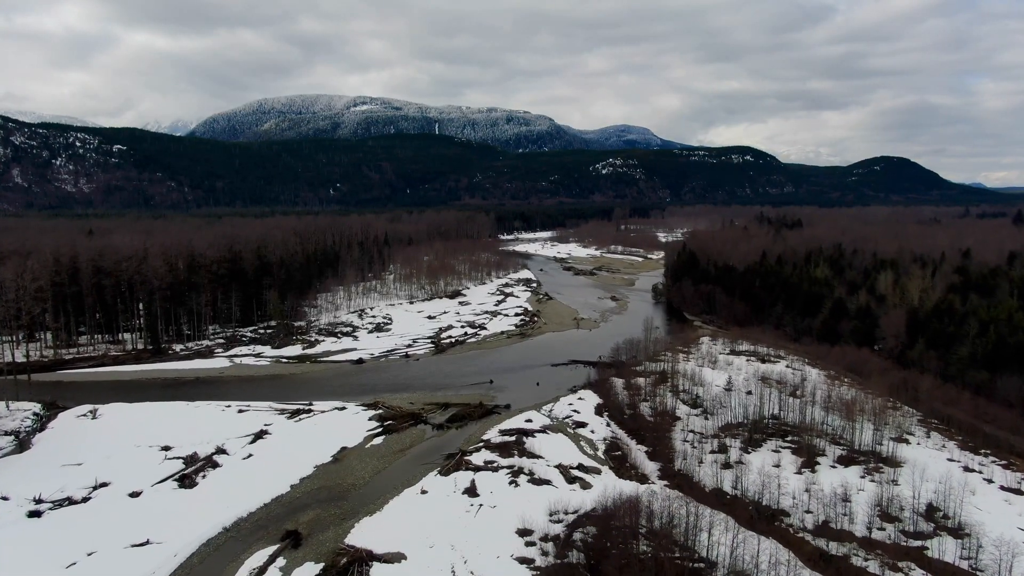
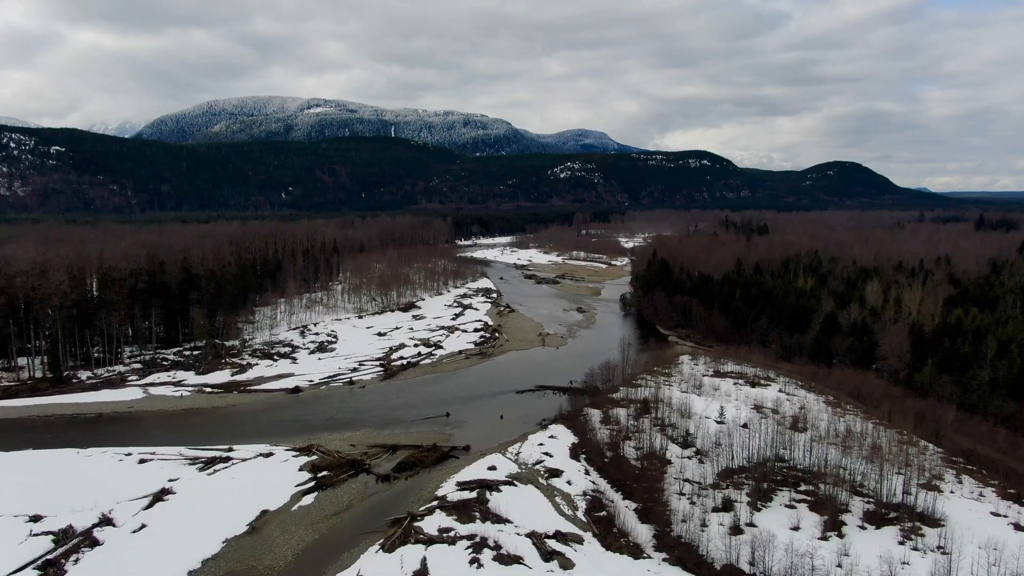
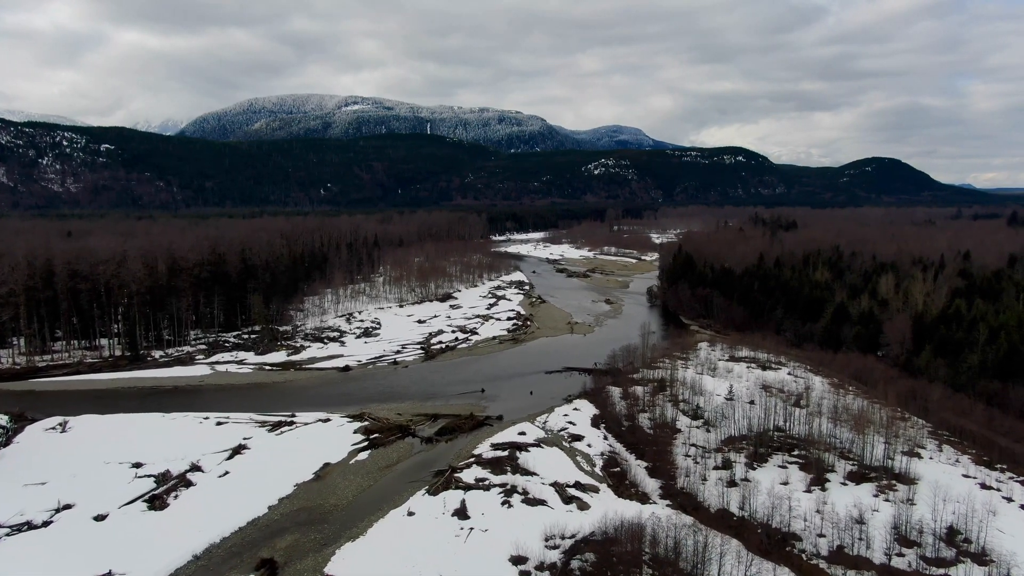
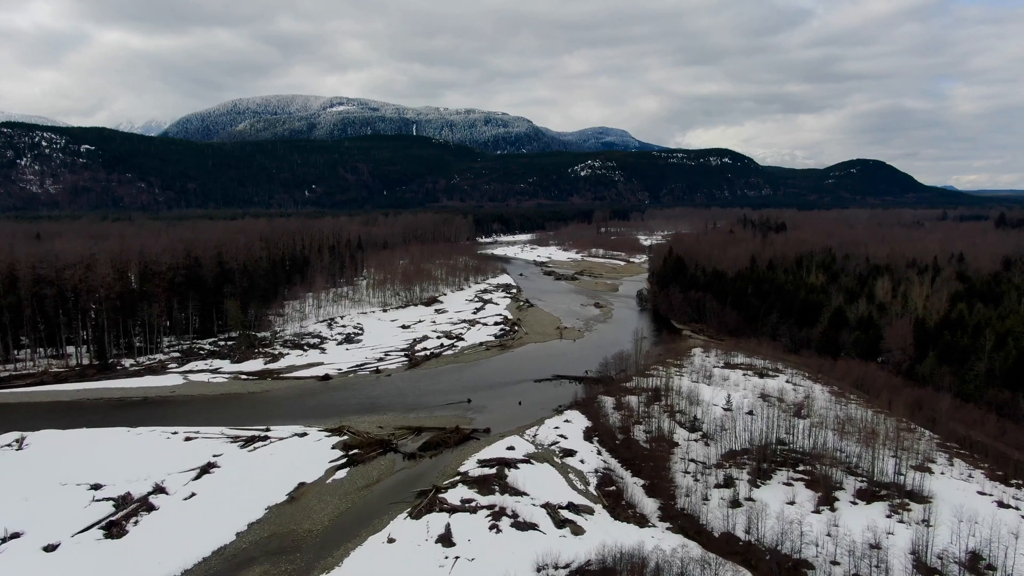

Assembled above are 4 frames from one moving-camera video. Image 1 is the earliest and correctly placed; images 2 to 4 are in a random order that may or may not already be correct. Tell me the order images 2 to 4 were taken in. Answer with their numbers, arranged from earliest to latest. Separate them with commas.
3, 4, 2
